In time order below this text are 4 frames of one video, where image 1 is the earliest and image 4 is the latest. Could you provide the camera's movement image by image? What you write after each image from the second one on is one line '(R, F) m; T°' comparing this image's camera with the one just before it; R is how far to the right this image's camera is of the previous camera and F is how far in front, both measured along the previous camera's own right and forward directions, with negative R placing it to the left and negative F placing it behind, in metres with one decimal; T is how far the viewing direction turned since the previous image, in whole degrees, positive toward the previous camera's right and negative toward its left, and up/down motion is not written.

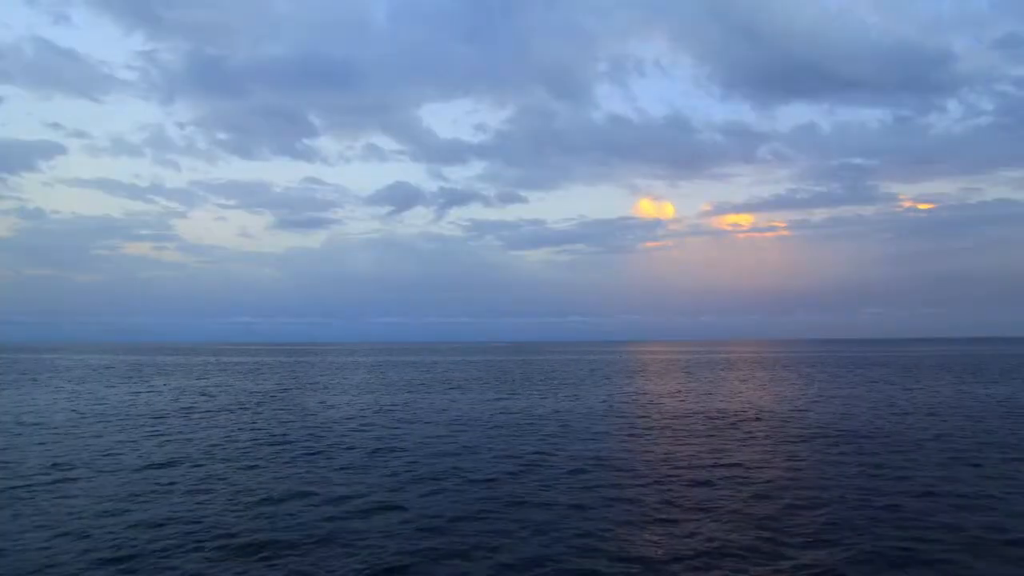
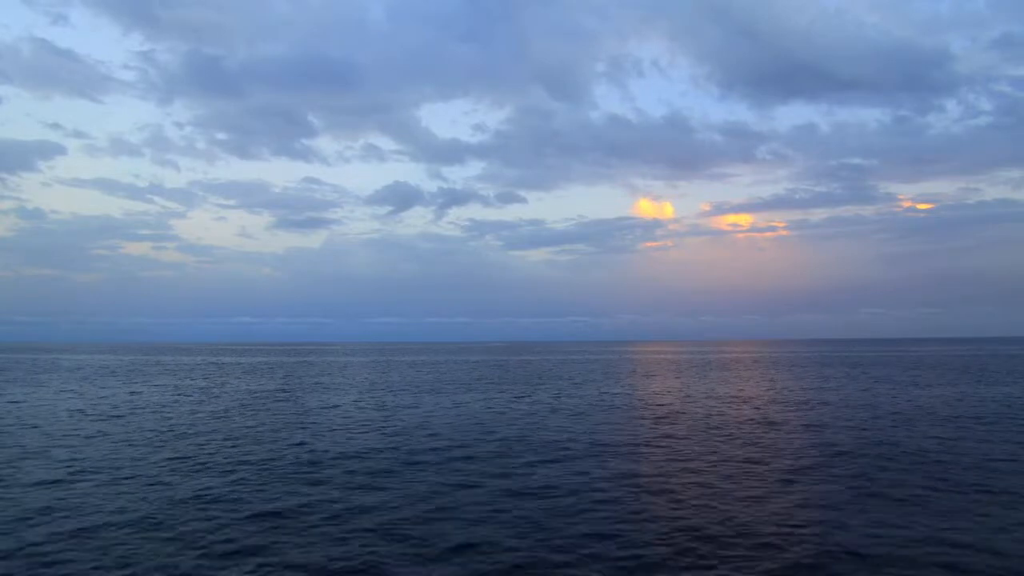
(0.0, 0.0) m; 0°
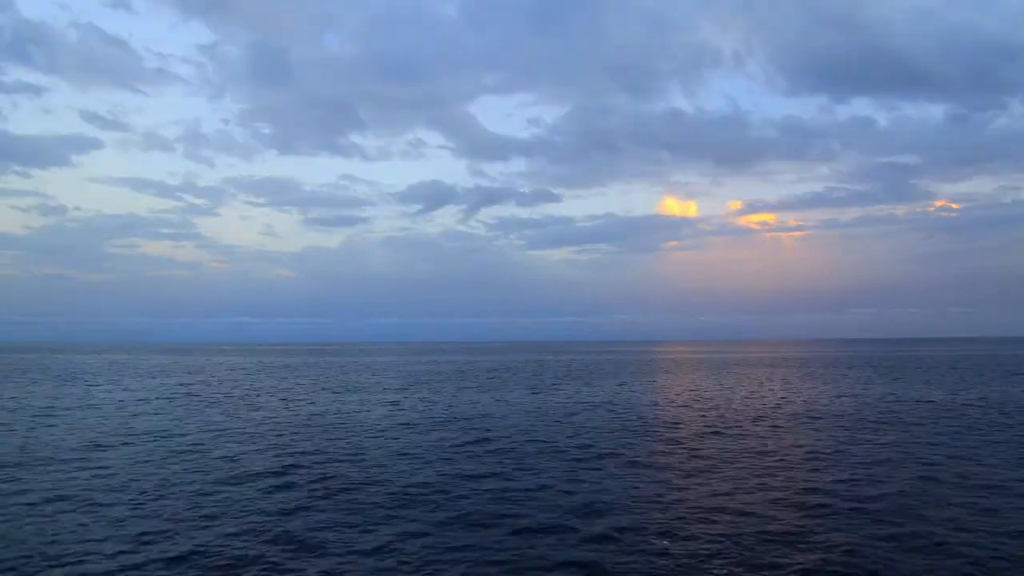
(-2.7, +0.7) m; 0°
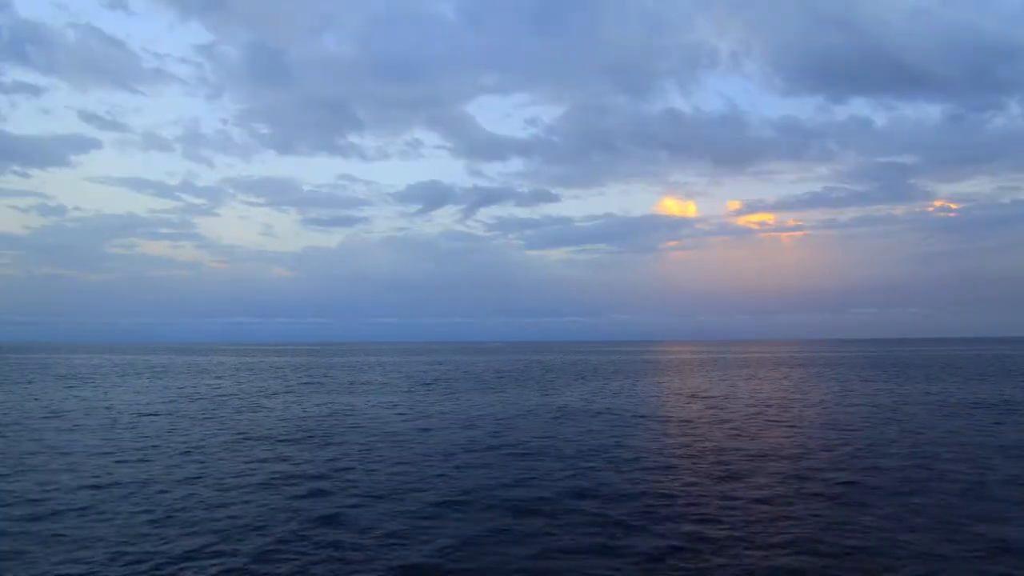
(+0.1, 0.0) m; 0°
